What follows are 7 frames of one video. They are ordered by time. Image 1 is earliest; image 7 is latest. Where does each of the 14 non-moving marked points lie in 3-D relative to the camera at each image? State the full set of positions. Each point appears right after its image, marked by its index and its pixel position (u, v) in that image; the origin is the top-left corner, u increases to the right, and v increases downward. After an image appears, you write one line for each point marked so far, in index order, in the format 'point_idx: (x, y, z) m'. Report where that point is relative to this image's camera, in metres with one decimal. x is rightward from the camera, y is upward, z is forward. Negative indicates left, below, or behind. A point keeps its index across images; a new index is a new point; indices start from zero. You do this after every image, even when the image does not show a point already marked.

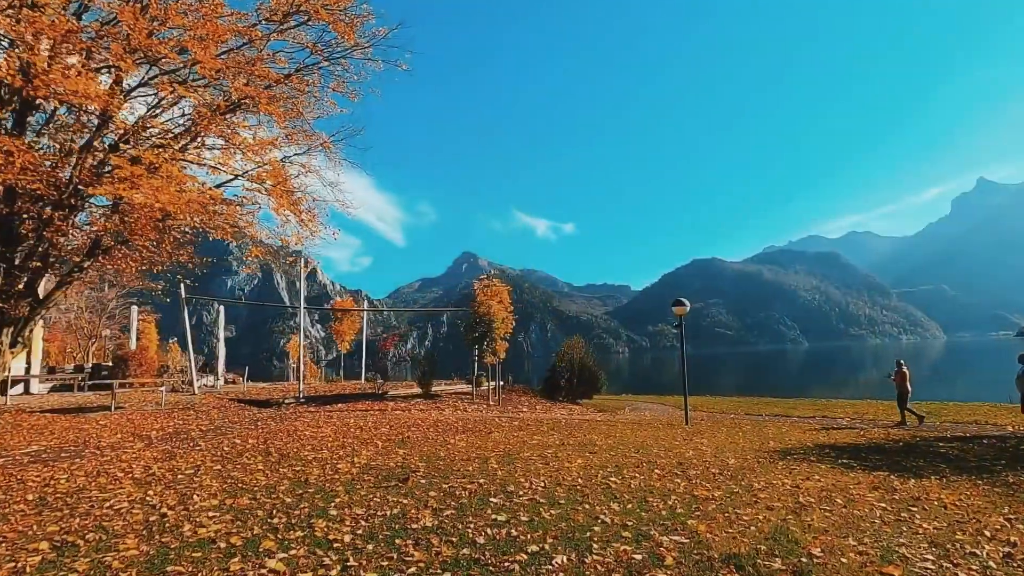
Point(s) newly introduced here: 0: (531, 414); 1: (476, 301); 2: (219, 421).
0: (+0.6, -3.7, +15.5) m
1: (-1.2, -0.4, +17.2) m
2: (-6.6, -3.0, +11.7) m
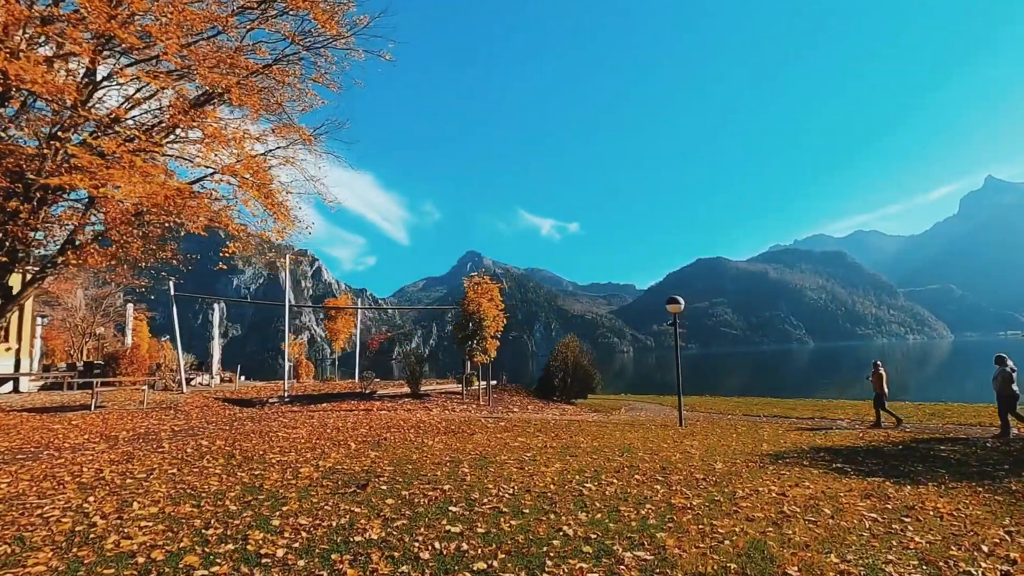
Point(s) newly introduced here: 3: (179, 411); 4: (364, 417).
0: (+0.3, -3.6, +15.1) m
1: (-1.5, -0.3, +16.8) m
2: (-6.9, -2.9, +11.4) m
3: (-8.5, -3.2, +13.4) m
4: (-3.4, -3.0, +12.2) m
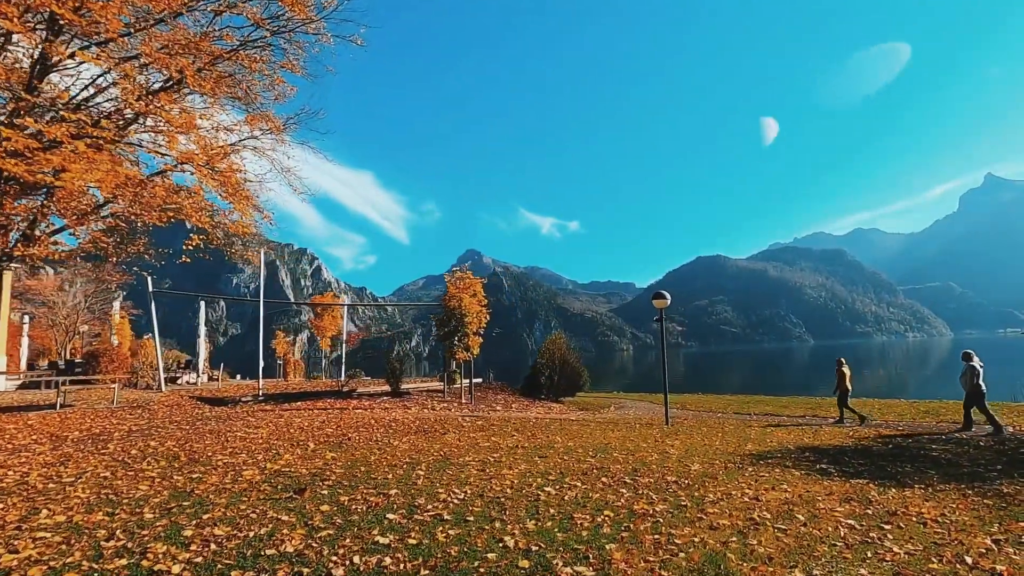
0: (-0.3, -3.5, +14.7) m
1: (-2.0, -0.2, +16.3) m
2: (-7.4, -2.8, +11.0) m
3: (-9.0, -3.0, +13.0) m
4: (-3.9, -2.9, +11.8) m
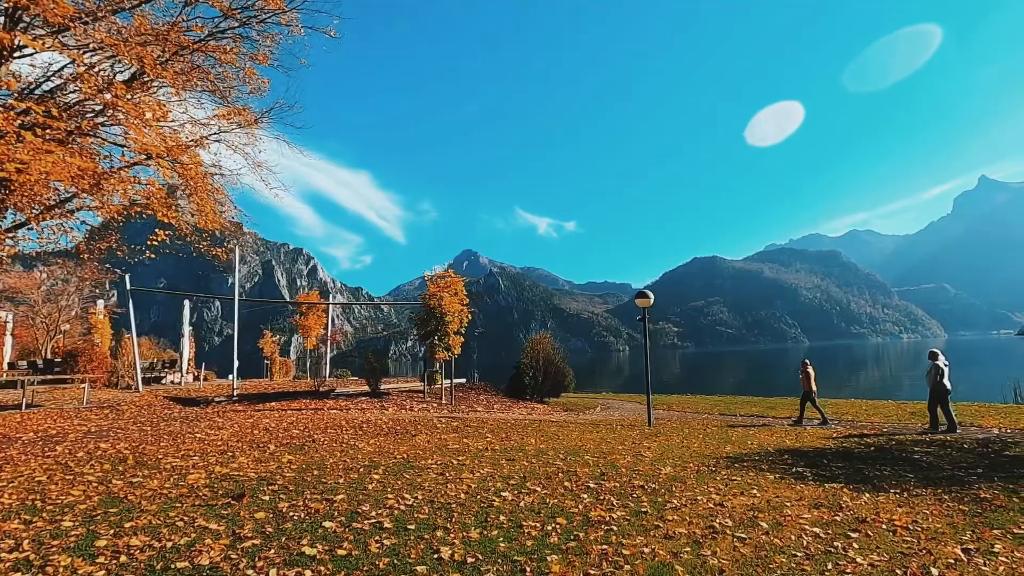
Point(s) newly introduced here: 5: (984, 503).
0: (-0.8, -3.4, +14.4) m
1: (-2.5, -0.1, +16.1) m
2: (-8.0, -2.7, +10.7) m
3: (-9.6, -3.0, +12.6) m
4: (-4.5, -2.8, +11.5) m
5: (+5.5, -2.5, +6.1) m
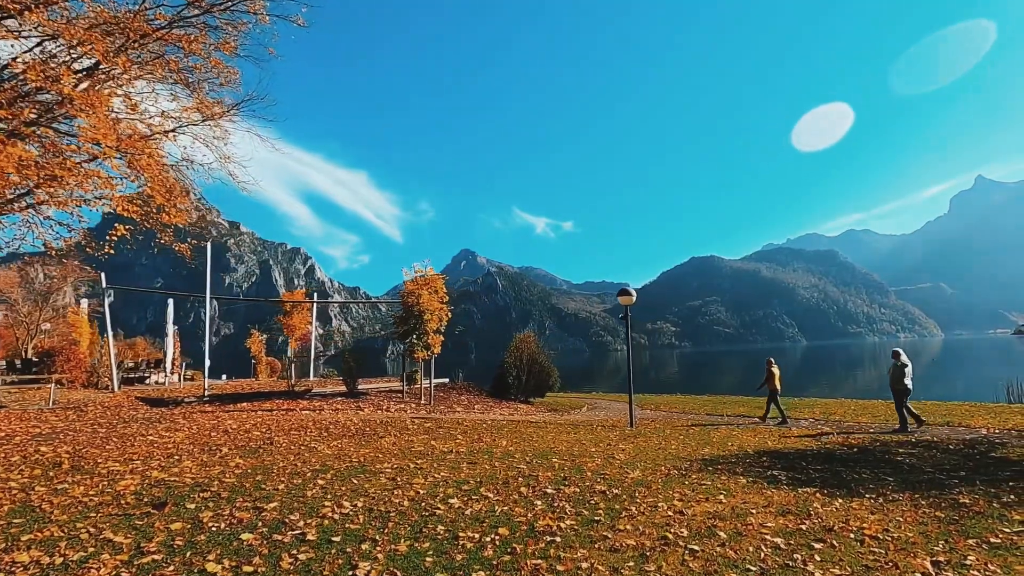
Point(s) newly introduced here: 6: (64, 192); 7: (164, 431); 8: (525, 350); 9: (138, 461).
0: (-1.4, -3.4, +14.0) m
1: (-3.1, -0.1, +15.7) m
2: (-8.5, -2.7, +10.3) m
3: (-10.1, -2.9, +12.2) m
4: (-5.0, -2.8, +11.1) m
5: (+5.0, -2.4, +5.8) m
6: (-8.5, +2.0, +10.1) m
7: (-6.2, -2.5, +9.3) m
8: (+0.5, -2.3, +19.3) m
9: (-4.9, -2.3, +6.9) m
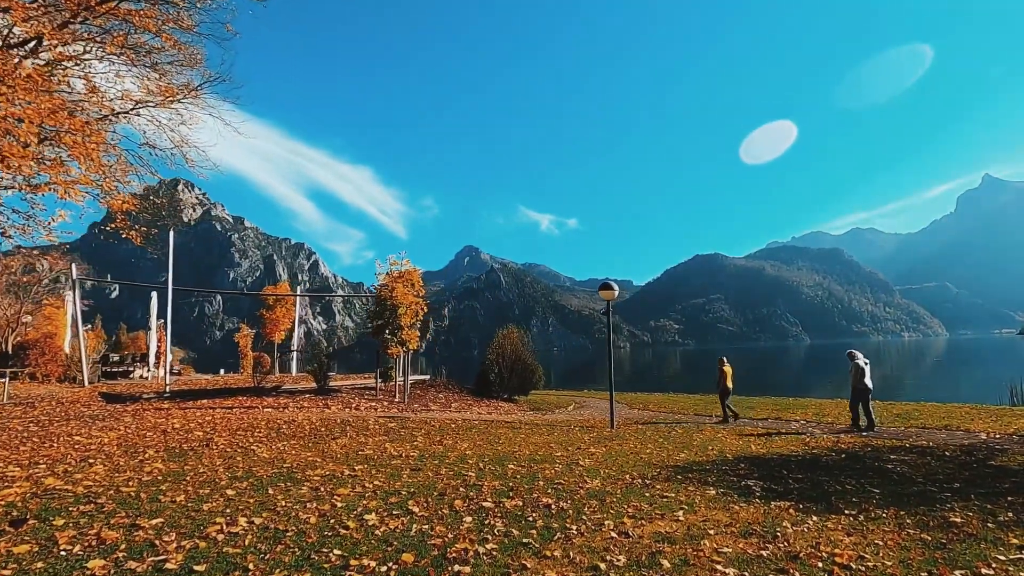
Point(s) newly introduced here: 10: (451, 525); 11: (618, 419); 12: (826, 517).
0: (-2.0, -3.2, +13.4) m
1: (-3.7, +0.1, +15.1) m
2: (-9.2, -2.5, +9.7) m
3: (-10.8, -2.7, +11.7) m
4: (-5.7, -2.6, +10.5) m
5: (+4.3, -2.3, +5.1) m
6: (-9.1, +2.2, +9.4) m
7: (-6.8, -2.4, +8.7) m
8: (-0.1, -2.1, +18.6) m
9: (-5.6, -2.1, +6.3) m
10: (-0.5, -2.1, +4.7) m
11: (+3.0, -3.6, +14.3) m
12: (+3.3, -2.4, +5.4) m
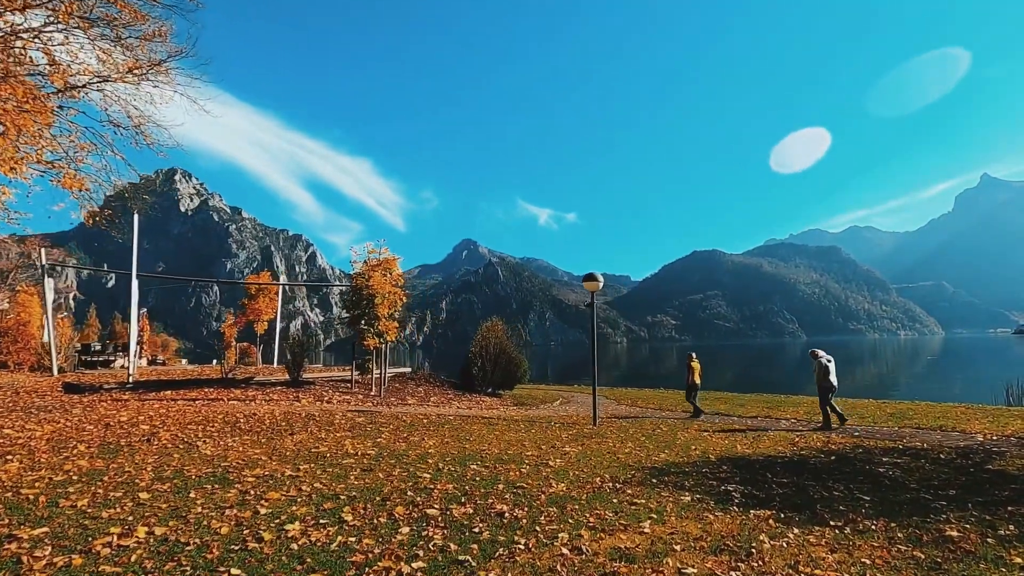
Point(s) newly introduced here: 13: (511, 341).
0: (-2.5, -2.9, +12.8) m
1: (-4.2, +0.4, +14.5) m
2: (-9.7, -2.1, +9.1) m
3: (-11.3, -2.3, +11.1) m
4: (-6.2, -2.3, +9.9) m
5: (+3.8, -2.2, +4.6) m
6: (-9.5, +2.5, +8.8) m
7: (-7.3, -2.1, +8.1) m
8: (-0.7, -1.8, +18.1) m
9: (-6.1, -1.9, +5.7) m
10: (-1.0, -2.0, +4.2) m
11: (+2.5, -3.4, +13.8) m
12: (+2.8, -2.2, +4.9) m
13: (0.0, -1.9, +18.9) m
